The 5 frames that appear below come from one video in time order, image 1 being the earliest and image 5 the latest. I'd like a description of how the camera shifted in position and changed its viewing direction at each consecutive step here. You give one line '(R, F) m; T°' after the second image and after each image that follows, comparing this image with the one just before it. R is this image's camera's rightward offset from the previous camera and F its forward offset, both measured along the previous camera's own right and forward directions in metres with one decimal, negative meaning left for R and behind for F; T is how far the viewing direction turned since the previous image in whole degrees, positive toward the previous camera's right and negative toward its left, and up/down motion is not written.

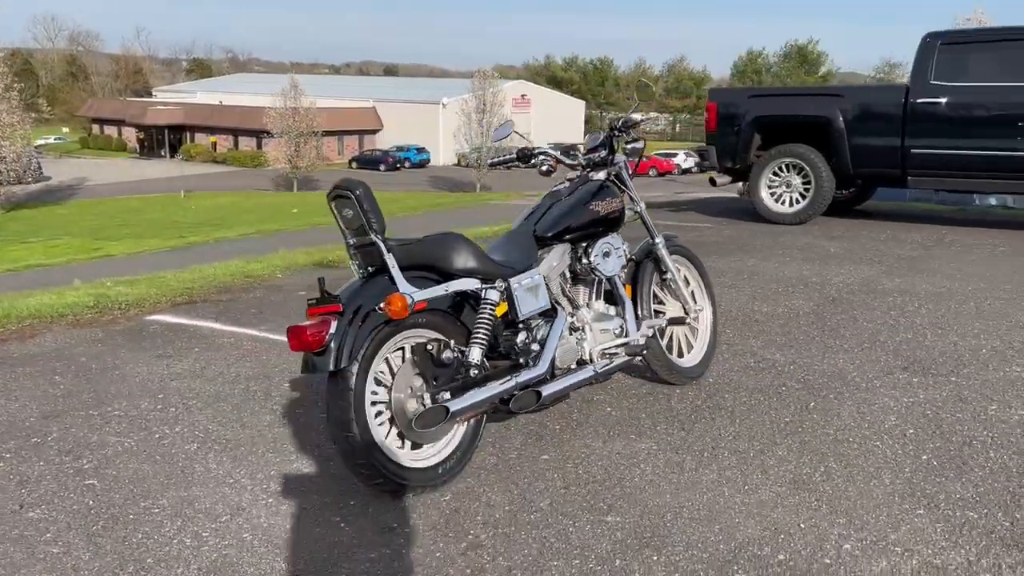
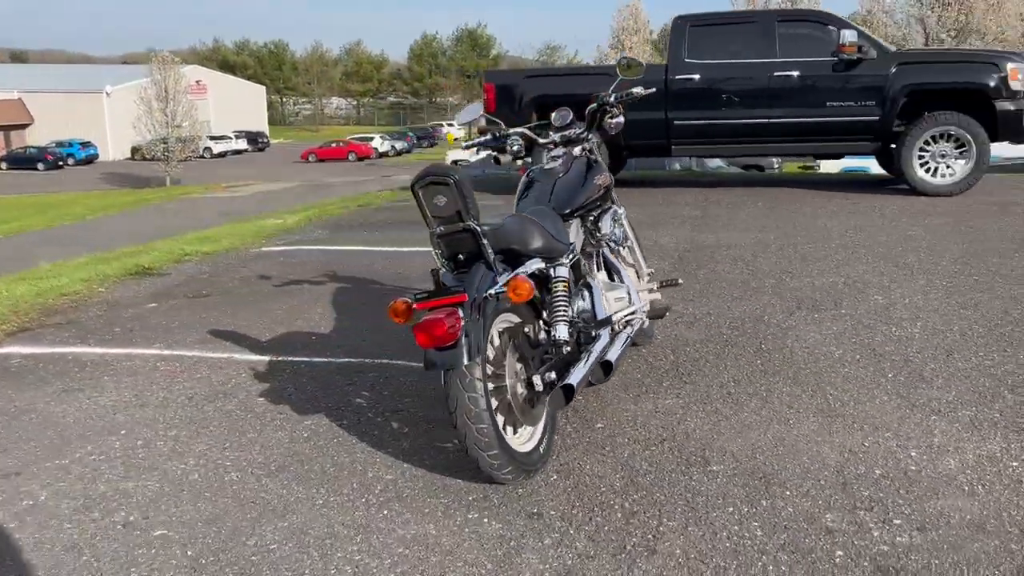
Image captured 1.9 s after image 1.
(-1.4, +0.2) m; +20°
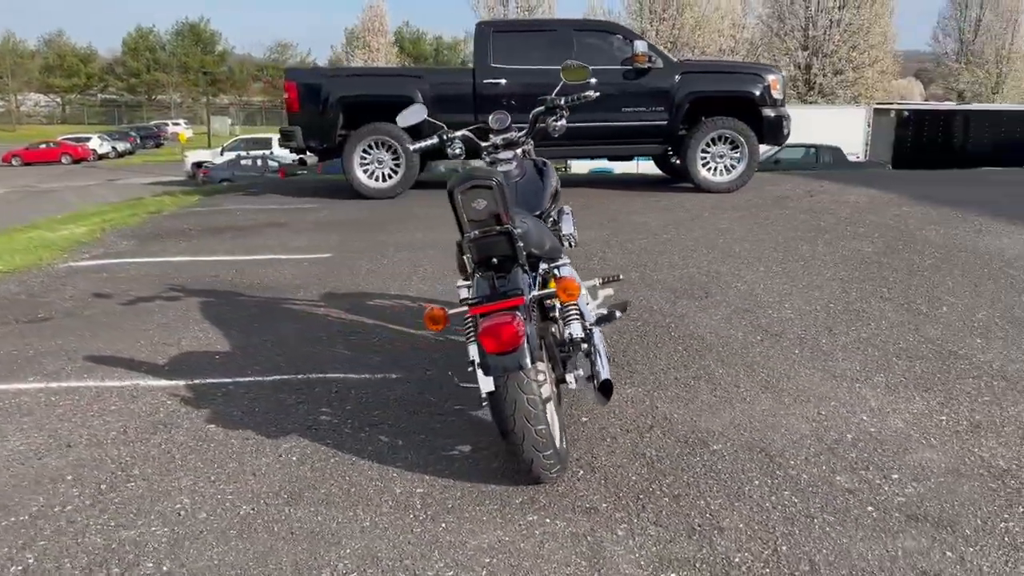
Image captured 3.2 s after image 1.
(-1.1, +0.1) m; +17°
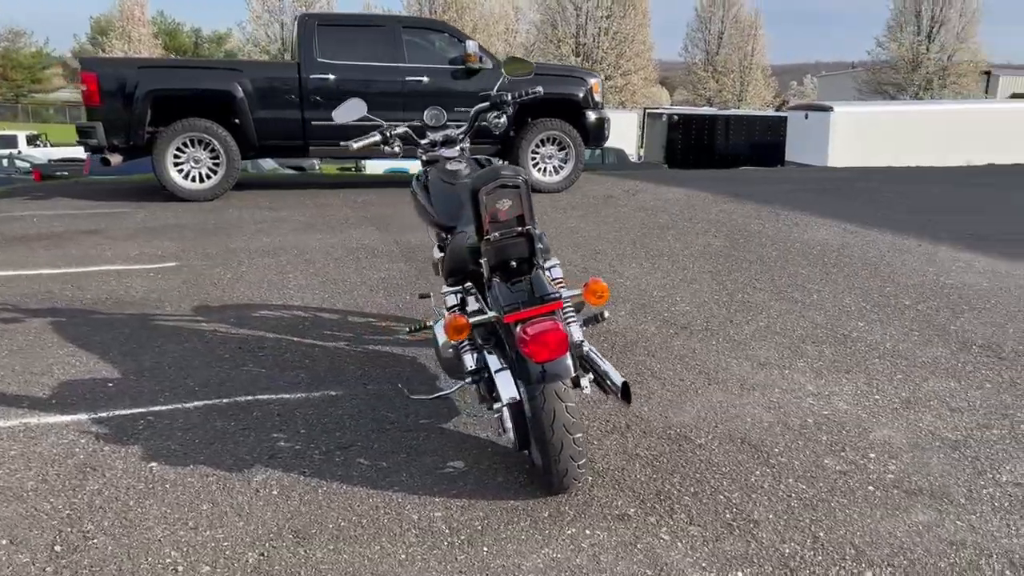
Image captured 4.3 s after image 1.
(-0.8, +0.3) m; +15°
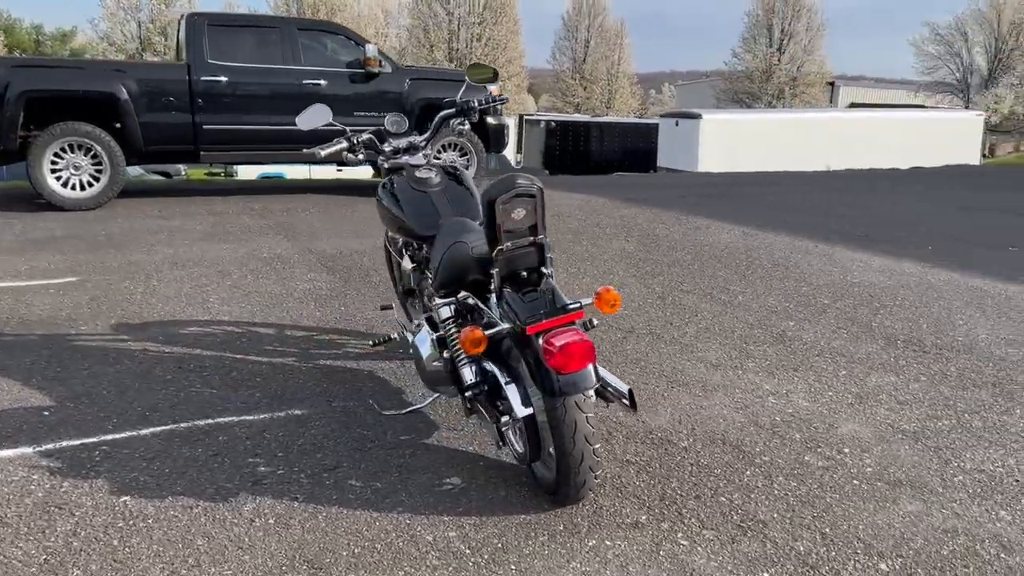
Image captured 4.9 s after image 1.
(-0.5, +0.1) m; +8°
